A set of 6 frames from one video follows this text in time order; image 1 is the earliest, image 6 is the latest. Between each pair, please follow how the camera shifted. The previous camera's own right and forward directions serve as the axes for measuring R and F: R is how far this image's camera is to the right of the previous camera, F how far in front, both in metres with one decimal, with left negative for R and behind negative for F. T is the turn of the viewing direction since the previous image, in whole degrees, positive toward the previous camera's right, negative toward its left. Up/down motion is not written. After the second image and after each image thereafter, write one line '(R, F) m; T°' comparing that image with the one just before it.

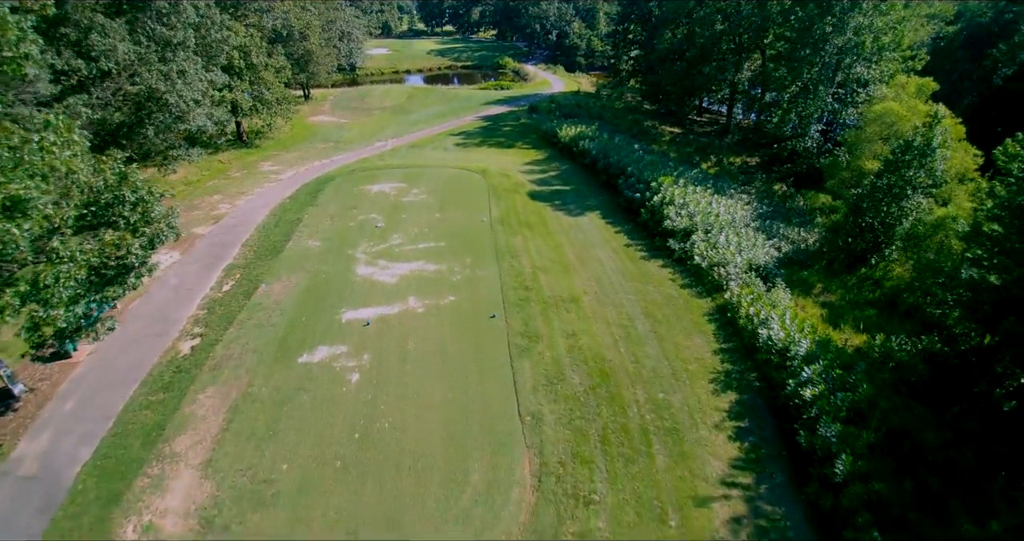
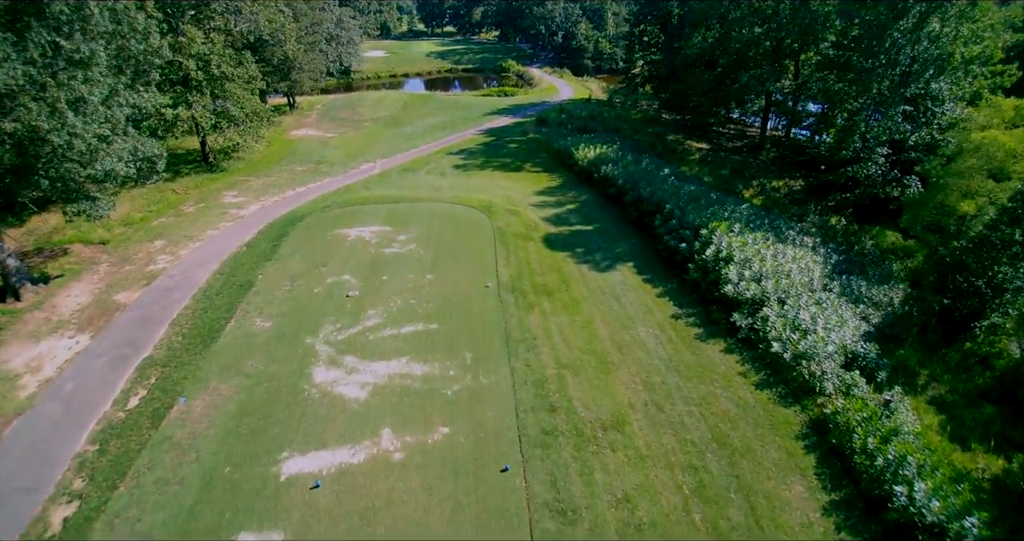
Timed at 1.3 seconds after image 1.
(-0.3, +4.5) m; 0°
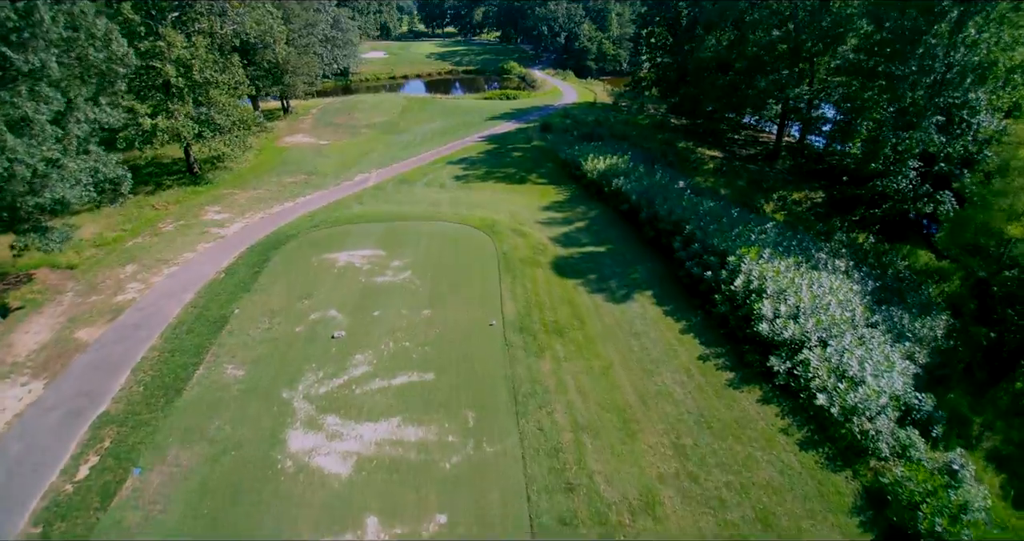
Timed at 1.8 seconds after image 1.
(-0.2, +1.7) m; 0°
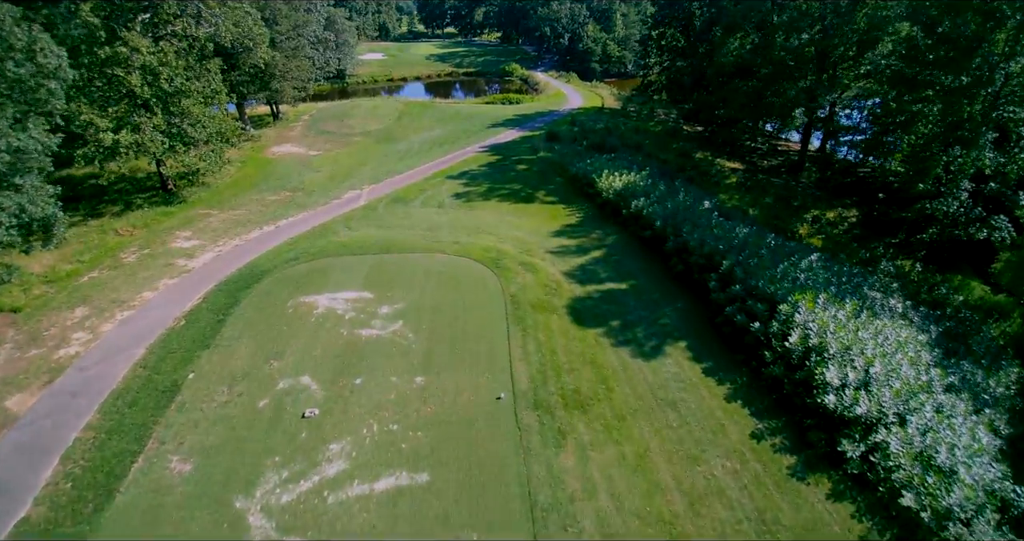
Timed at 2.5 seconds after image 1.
(-0.2, +2.4) m; 0°
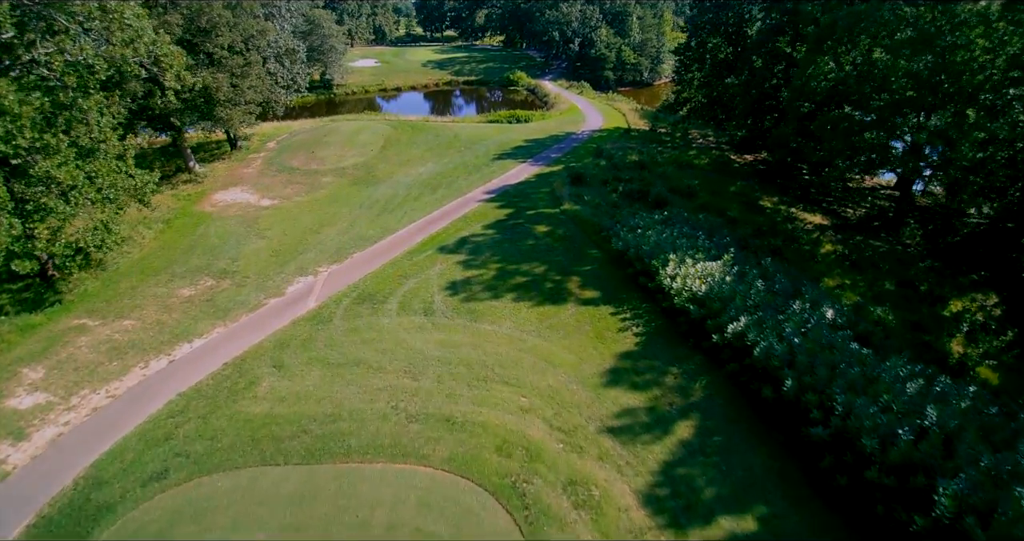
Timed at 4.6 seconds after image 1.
(-0.6, +7.3) m; 0°
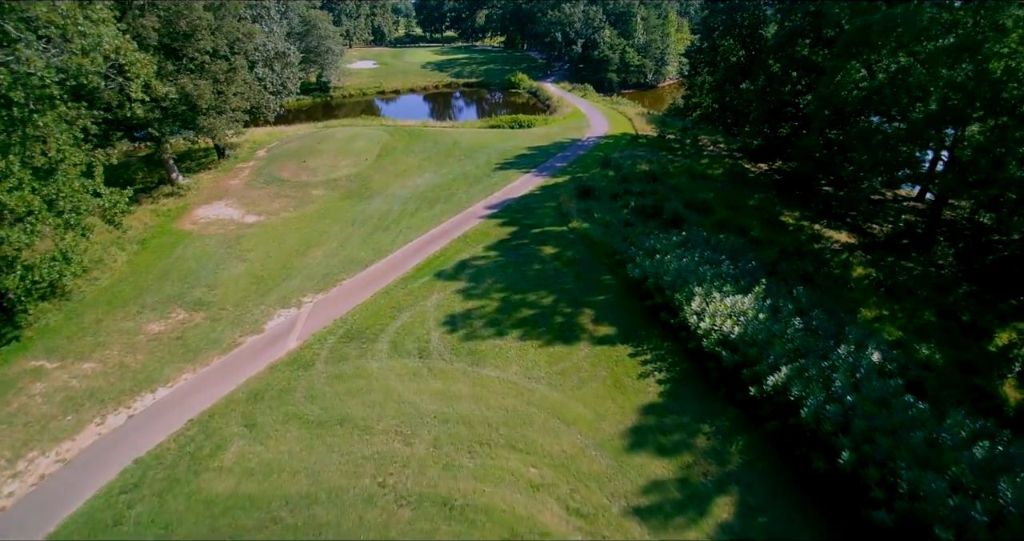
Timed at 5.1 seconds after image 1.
(-0.1, +1.7) m; 0°
